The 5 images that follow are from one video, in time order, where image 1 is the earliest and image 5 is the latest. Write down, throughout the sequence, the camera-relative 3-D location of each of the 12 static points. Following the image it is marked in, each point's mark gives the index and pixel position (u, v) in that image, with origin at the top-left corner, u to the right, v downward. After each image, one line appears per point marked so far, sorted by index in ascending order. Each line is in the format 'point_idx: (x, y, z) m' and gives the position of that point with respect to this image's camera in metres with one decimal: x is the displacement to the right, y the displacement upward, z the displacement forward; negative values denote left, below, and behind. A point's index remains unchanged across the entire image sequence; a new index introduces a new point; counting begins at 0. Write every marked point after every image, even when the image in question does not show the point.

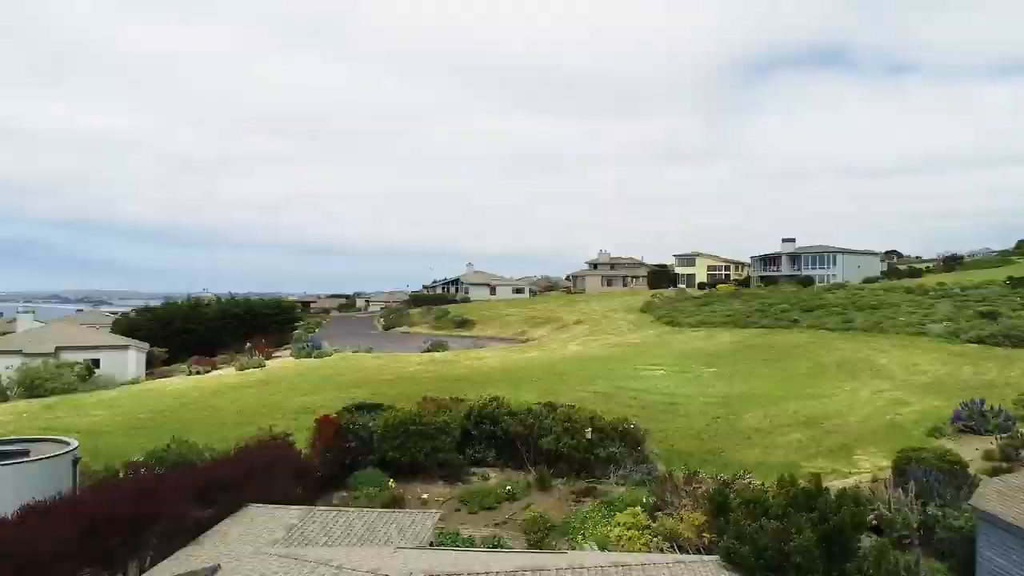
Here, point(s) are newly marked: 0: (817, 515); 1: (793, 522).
0: (+8.8, -6.4, +12.9) m
1: (+8.0, -6.6, +12.7) m
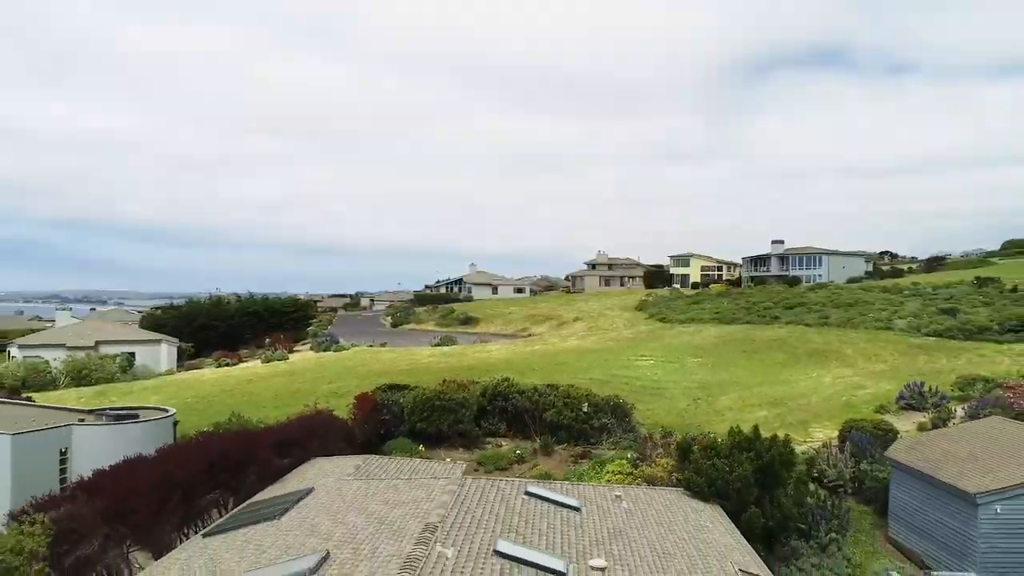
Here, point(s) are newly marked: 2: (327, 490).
0: (+9.3, -6.3, +17.0) m
1: (+8.5, -6.5, +16.9) m
2: (-6.4, -6.9, +15.0) m
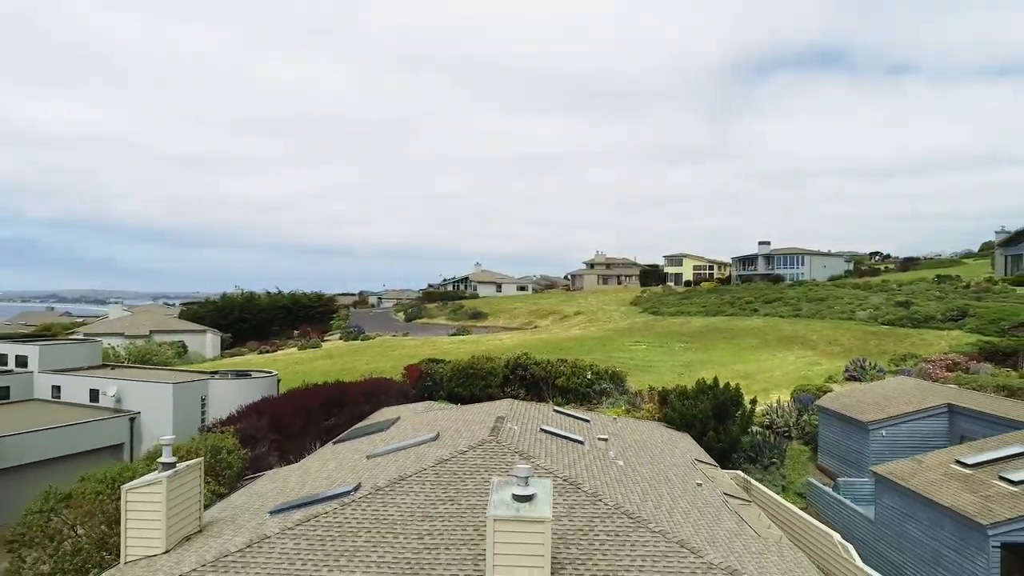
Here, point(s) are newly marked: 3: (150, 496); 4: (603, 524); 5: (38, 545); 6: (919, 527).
0: (+10.7, -5.7, +23.5) m
1: (+9.9, -5.9, +23.4) m
2: (-5.0, -6.3, +21.4) m
3: (-9.5, -5.5, +11.6) m
4: (+2.4, -6.0, +11.2) m
5: (-15.3, -8.3, +14.3) m
6: (+15.3, -8.9, +16.5) m
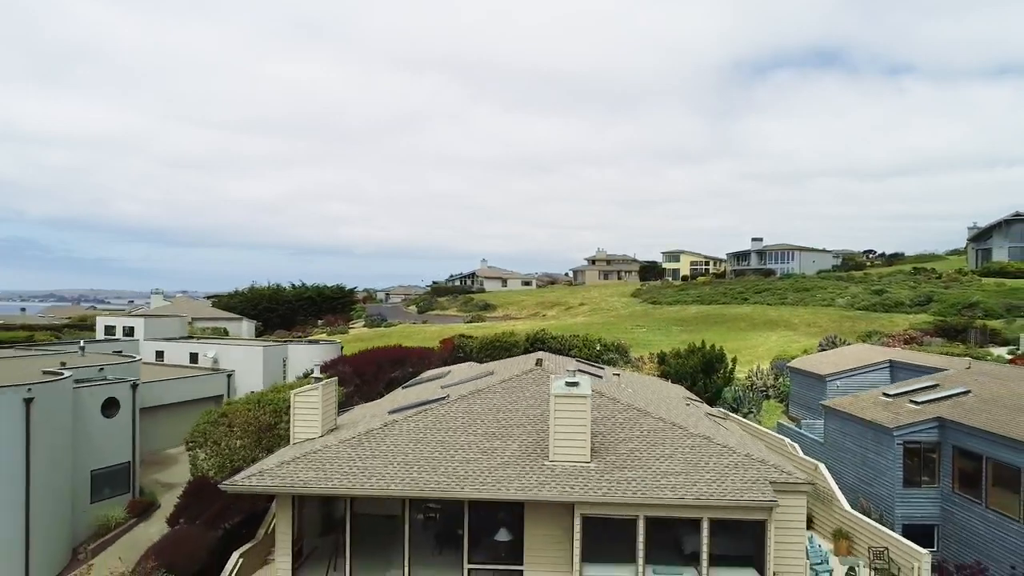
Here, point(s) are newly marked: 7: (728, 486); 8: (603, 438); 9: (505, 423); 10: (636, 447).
0: (+12.4, -4.4, +28.9) m
1: (+11.7, -4.6, +28.8) m
2: (-3.2, -5.0, +26.9) m
3: (-7.7, -4.3, +17.0) m
4: (+4.1, -4.8, +16.7) m
5: (-13.6, -7.0, +19.7) m
6: (+17.0, -7.6, +22.0) m
7: (+6.8, -6.2, +13.9) m
8: (+3.2, -5.3, +15.6) m
9: (-0.3, -5.0, +16.2) m
10: (+4.3, -5.5, +15.3) m
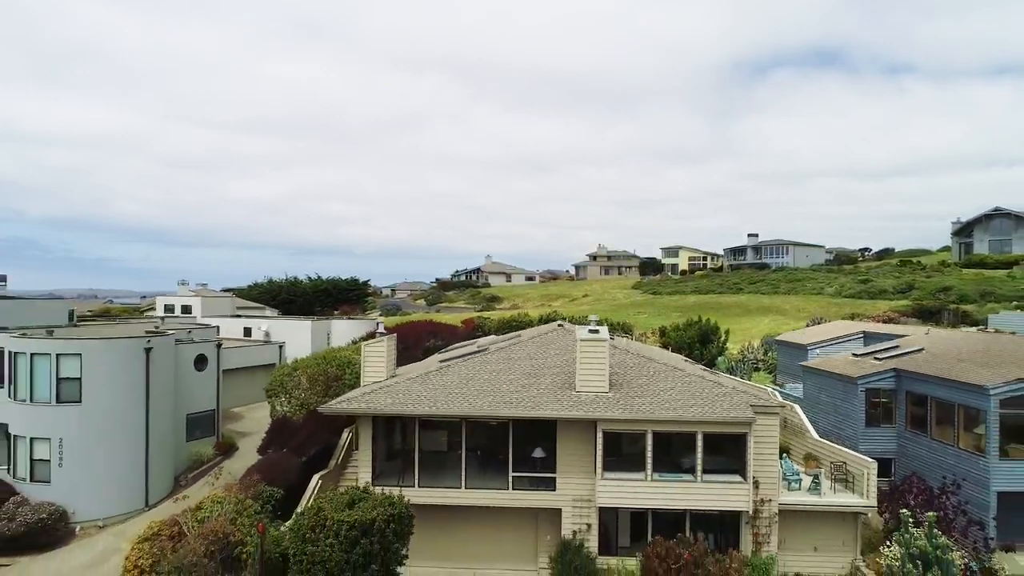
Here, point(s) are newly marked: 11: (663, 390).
0: (+13.8, -3.0, +32.8) m
1: (+13.1, -3.2, +32.7) m
2: (-1.8, -3.6, +30.7) m
3: (-6.3, -2.9, +20.8) m
4: (+5.5, -3.3, +20.5) m
5: (-12.2, -5.6, +23.5) m
6: (+18.4, -6.1, +25.9) m
7: (+8.2, -4.8, +17.7) m
8: (+4.6, -3.9, +19.4) m
9: (+1.2, -3.6, +20.1) m
10: (+5.7, -4.1, +19.1) m
11: (+6.4, -4.3, +18.6) m
